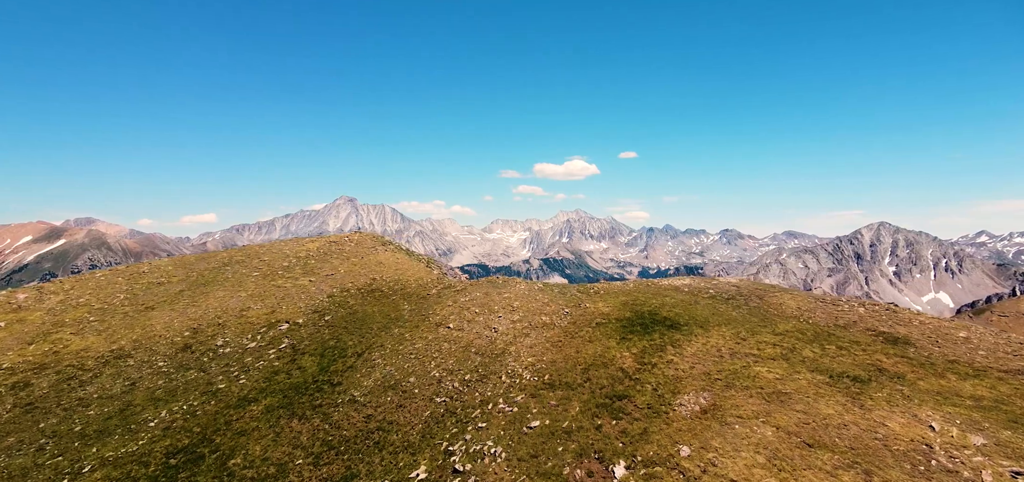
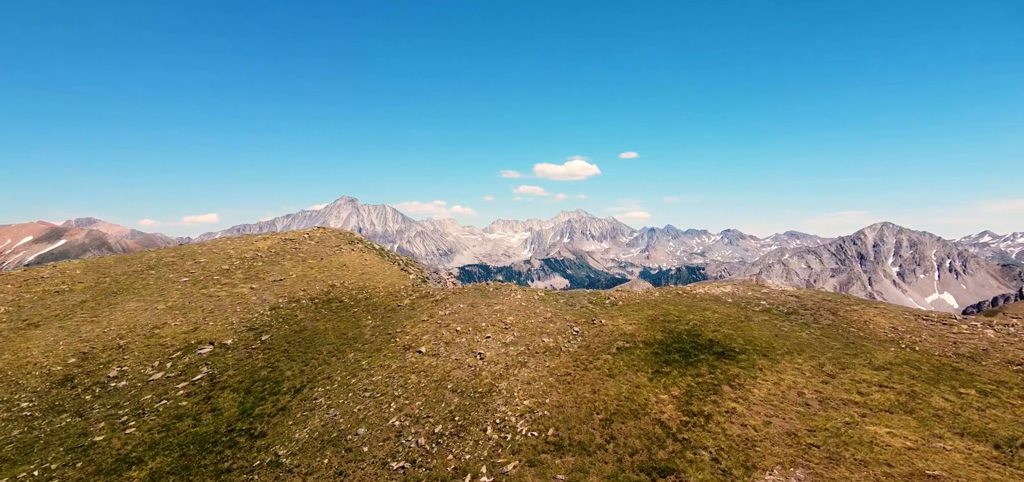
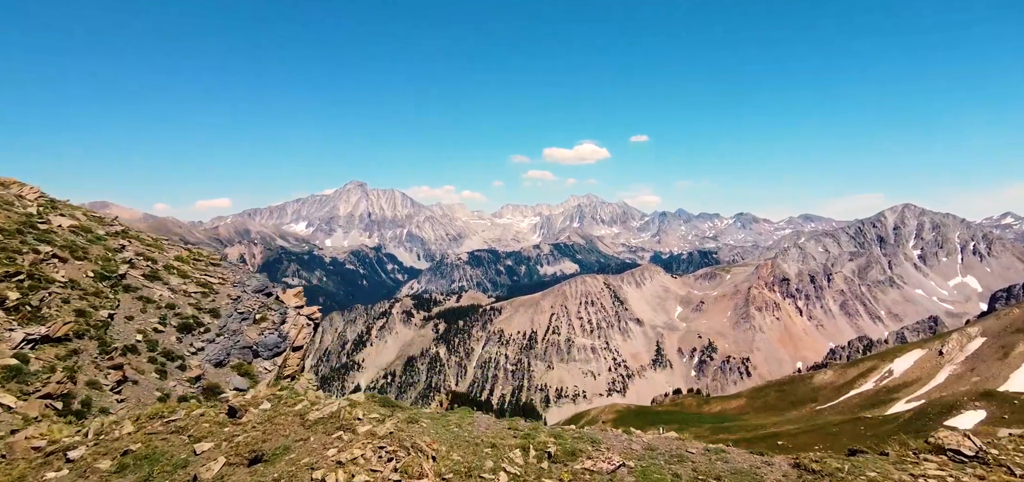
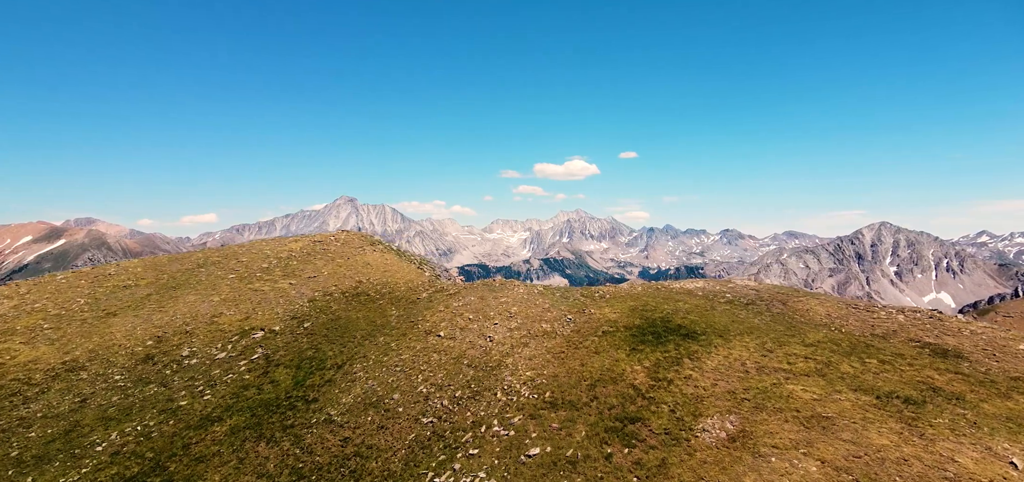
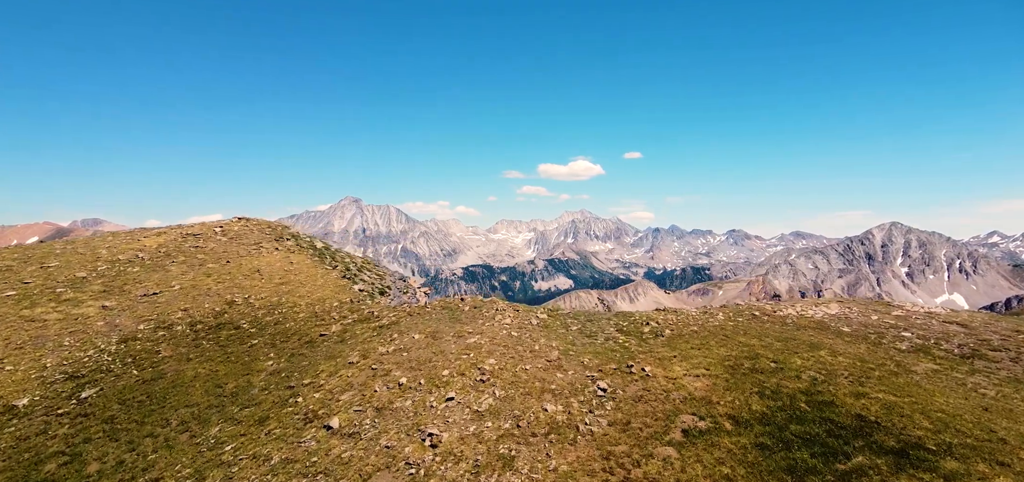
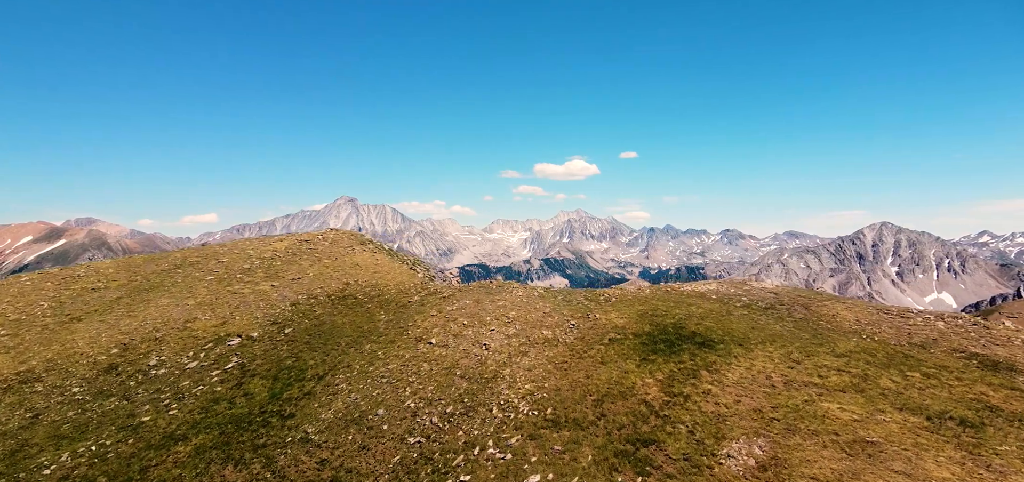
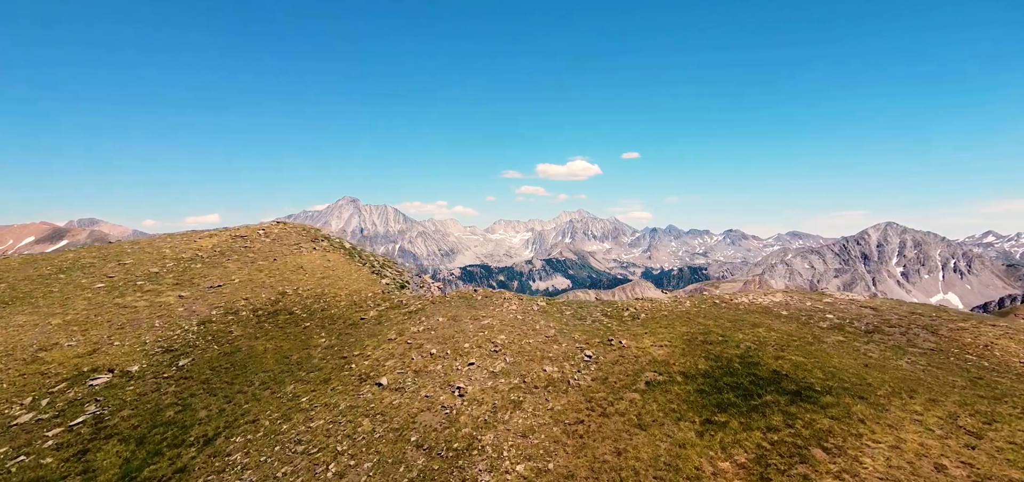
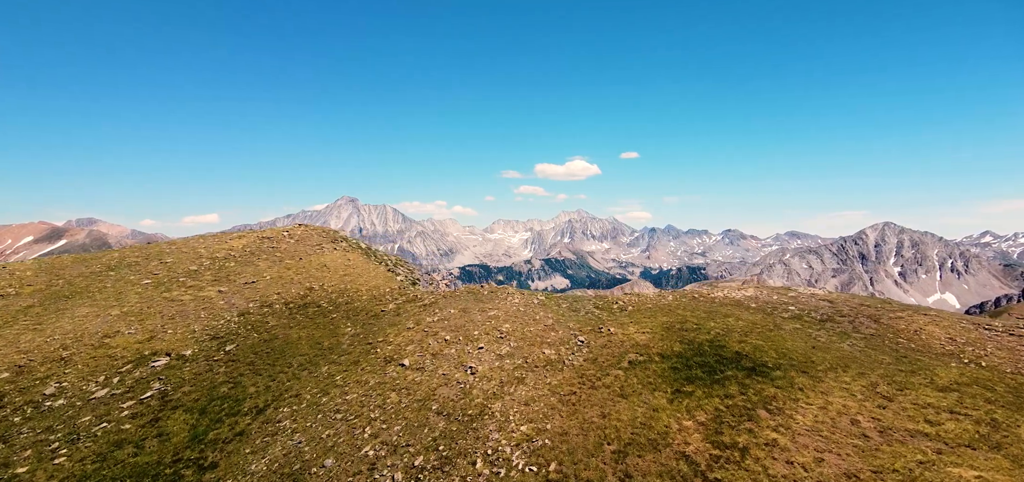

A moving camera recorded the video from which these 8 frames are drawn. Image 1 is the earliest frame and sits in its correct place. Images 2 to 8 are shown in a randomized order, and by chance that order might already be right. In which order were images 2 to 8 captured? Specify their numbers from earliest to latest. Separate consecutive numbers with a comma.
4, 6, 2, 8, 7, 5, 3
